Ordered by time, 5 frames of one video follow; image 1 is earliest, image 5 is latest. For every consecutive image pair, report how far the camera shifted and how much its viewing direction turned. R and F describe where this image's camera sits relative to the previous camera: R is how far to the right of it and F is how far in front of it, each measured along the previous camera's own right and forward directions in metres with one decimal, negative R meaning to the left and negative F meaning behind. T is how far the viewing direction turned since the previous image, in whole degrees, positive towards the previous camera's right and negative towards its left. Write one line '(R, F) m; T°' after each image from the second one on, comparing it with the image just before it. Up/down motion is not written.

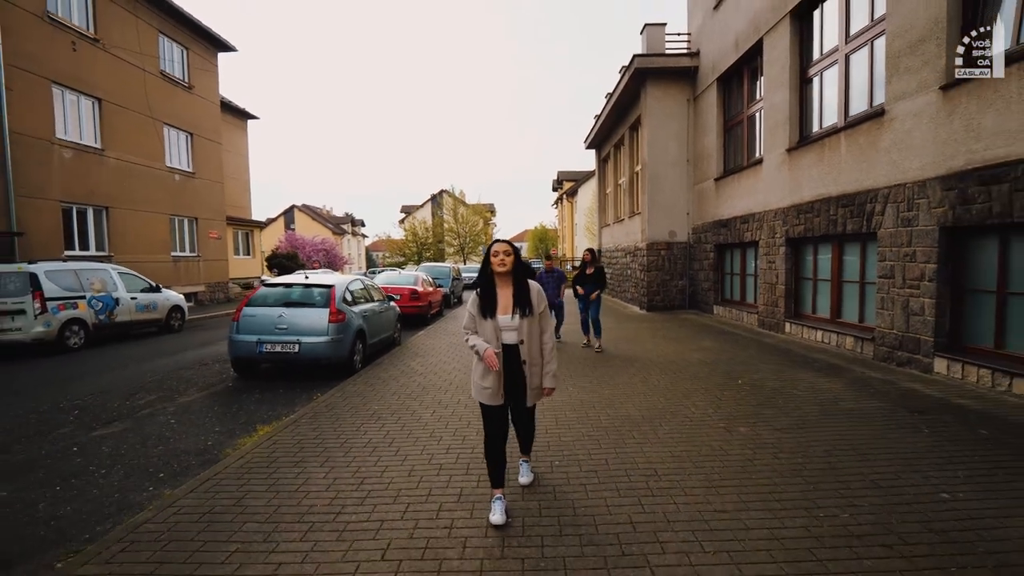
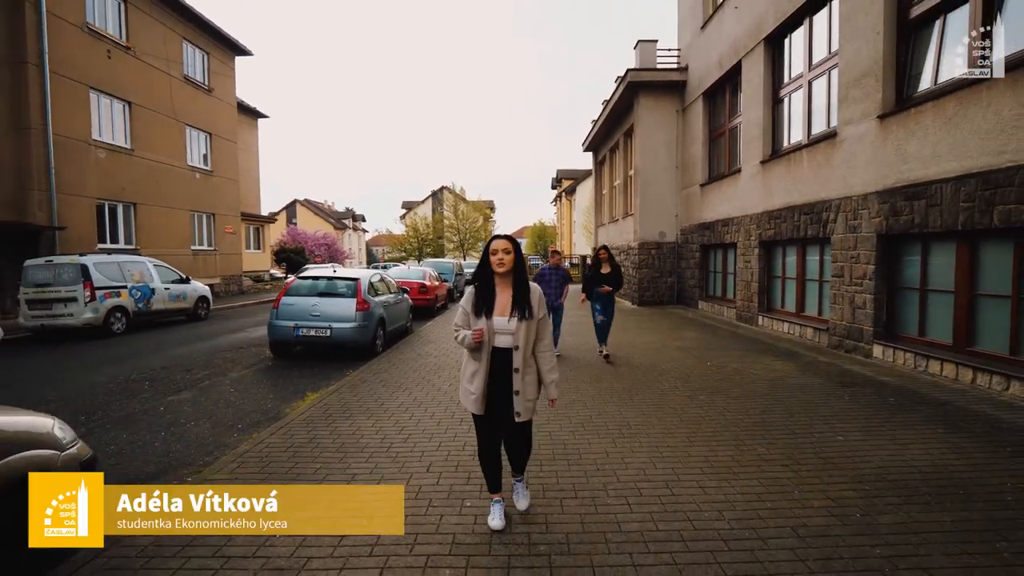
(-0.1, -1.2) m; 0°
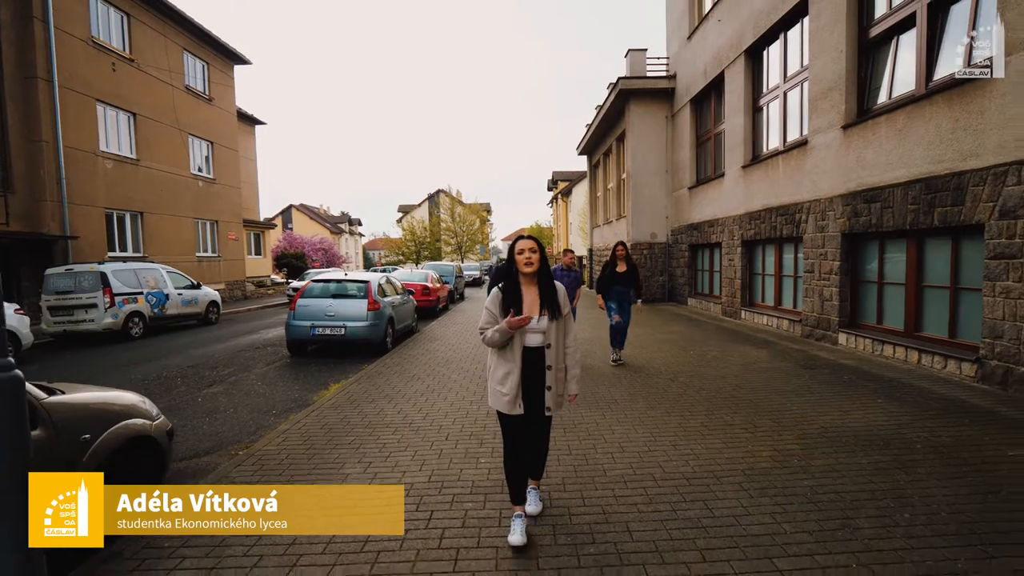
(-0.1, -0.8) m; +1°
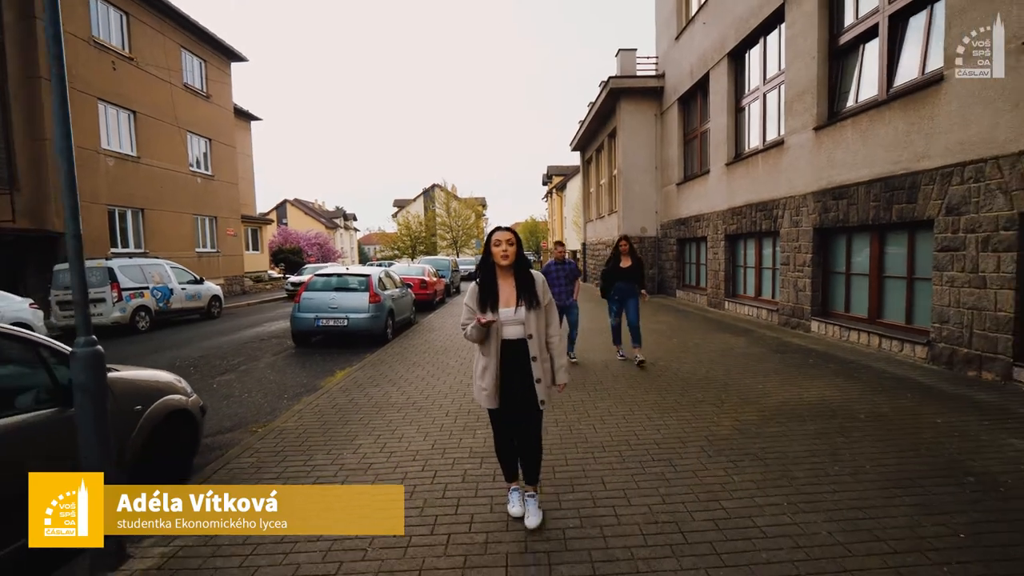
(0.0, -0.6) m; +1°
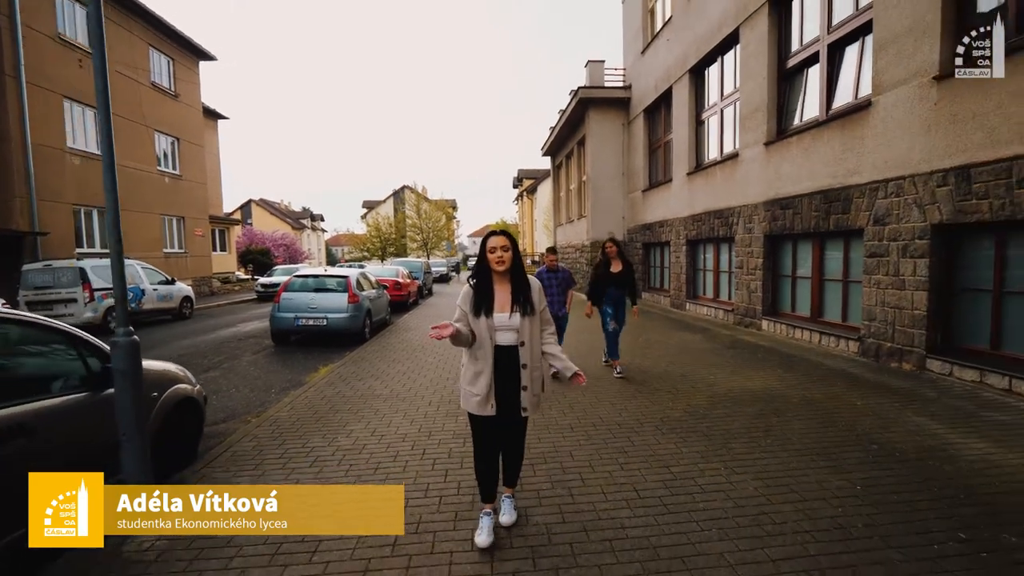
(-0.1, -0.5) m; +3°
